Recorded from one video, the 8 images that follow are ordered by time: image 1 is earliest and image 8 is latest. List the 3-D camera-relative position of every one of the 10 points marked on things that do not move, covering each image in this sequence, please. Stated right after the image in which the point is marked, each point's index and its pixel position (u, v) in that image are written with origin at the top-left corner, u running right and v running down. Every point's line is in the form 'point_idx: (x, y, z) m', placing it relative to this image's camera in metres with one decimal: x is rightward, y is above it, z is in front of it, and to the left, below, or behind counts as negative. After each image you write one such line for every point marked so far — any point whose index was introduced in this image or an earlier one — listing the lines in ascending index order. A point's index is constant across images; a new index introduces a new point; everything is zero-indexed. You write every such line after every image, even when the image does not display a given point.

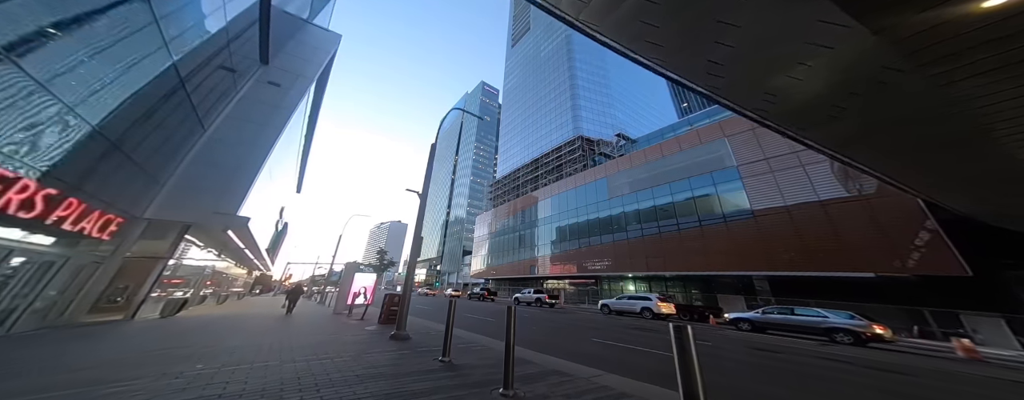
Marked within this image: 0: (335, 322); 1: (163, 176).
0: (-7.6, -5.3, +10.8) m
1: (-9.6, +0.6, +6.8) m
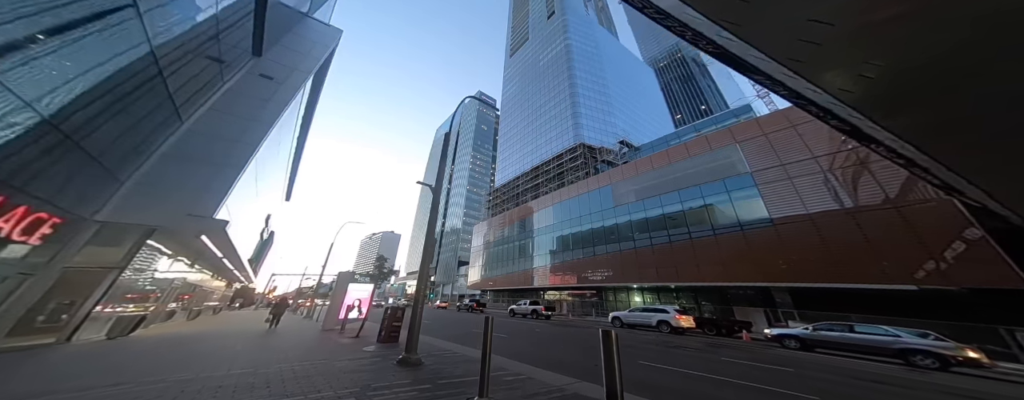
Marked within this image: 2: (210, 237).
0: (-7.3, -5.4, +9.7) m
1: (-9.1, +0.6, +5.8) m
2: (-12.4, -1.4, +10.0) m
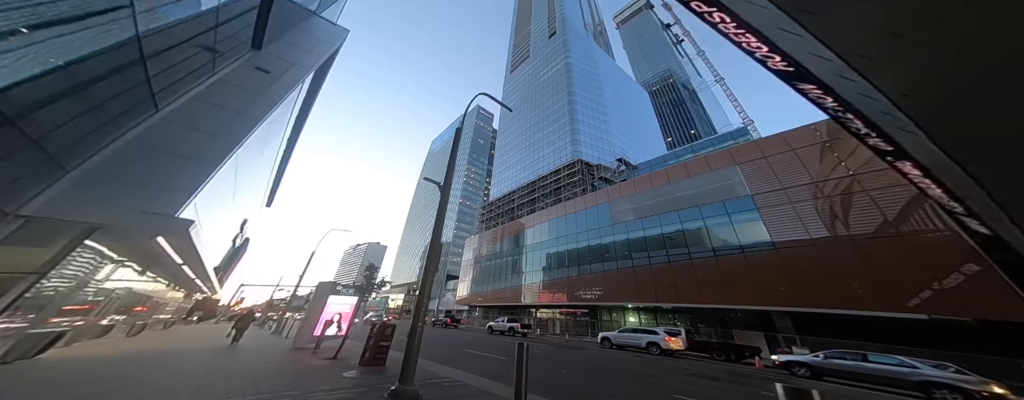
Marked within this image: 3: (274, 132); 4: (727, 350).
0: (-7.4, -5.6, +8.6) m
1: (-8.9, +0.8, +5.0) m
2: (-12.4, -1.3, +8.9) m
3: (-12.5, +3.7, +13.0) m
4: (+13.8, -9.9, +16.5) m
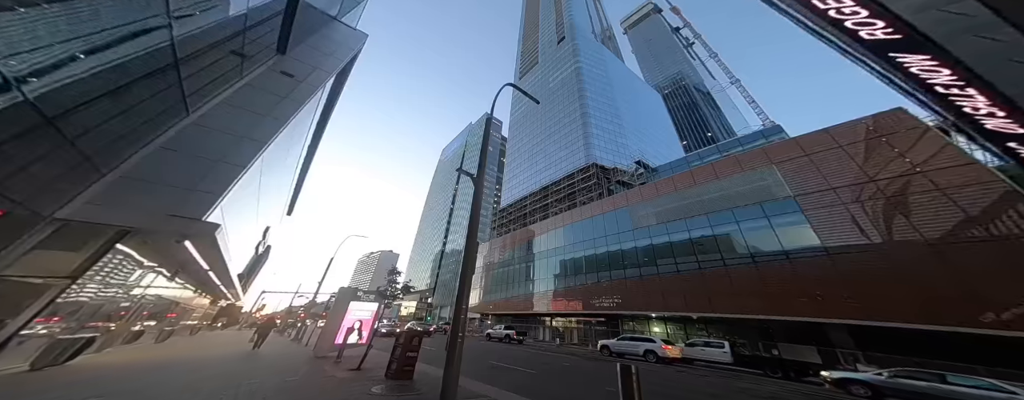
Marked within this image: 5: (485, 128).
0: (-6.5, -5.7, +8.3) m
1: (-8.1, +0.7, +5.0) m
2: (-11.5, -1.5, +9.0) m
3: (-11.5, +3.4, +13.2) m
4: (+15.1, -10.1, +15.2) m
5: (-0.8, +2.3, +7.8) m
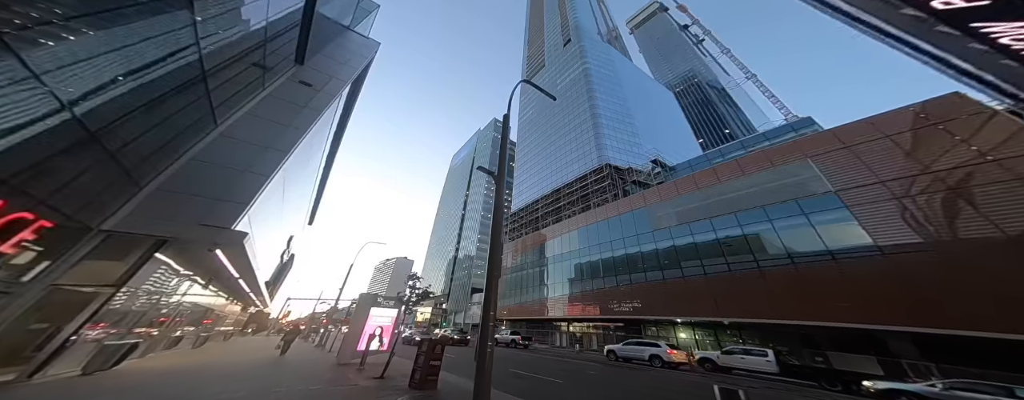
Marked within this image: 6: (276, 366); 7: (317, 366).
0: (-5.7, -5.9, +8.2) m
1: (-7.6, +0.5, +5.1) m
2: (-10.7, -1.9, +9.2) m
3: (-10.7, +2.9, +13.5) m
4: (+16.3, -9.9, +14.1) m
5: (-0.3, +2.2, +7.7) m
6: (-10.1, -7.2, +10.7) m
7: (-8.2, -7.0, +10.4) m
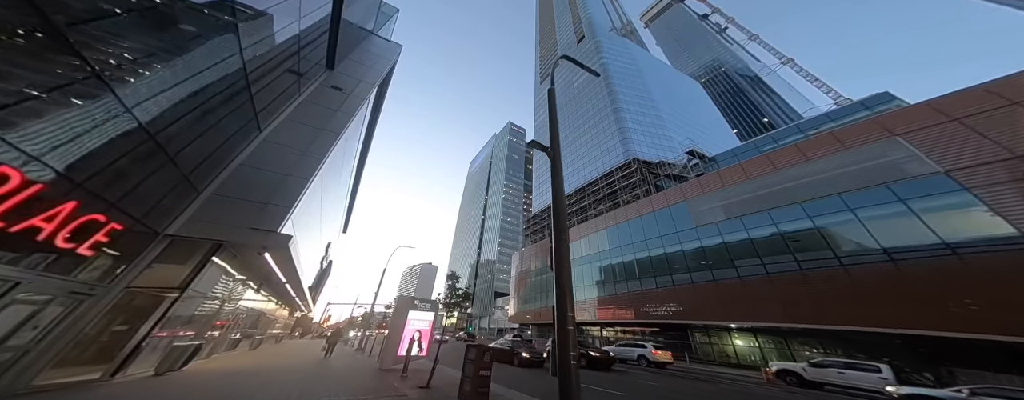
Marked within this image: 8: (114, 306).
0: (-4.1, -5.9, +7.9) m
1: (-6.5, +0.5, +5.1) m
2: (-9.2, -2.0, +9.4) m
3: (-9.0, +2.7, +13.7) m
4: (+18.4, -9.2, +12.0) m
5: (+1.0, +2.4, +7.0) m
6: (-8.3, -7.3, +10.8) m
7: (-6.4, -7.1, +10.3) m
8: (-10.1, -2.7, +6.3) m
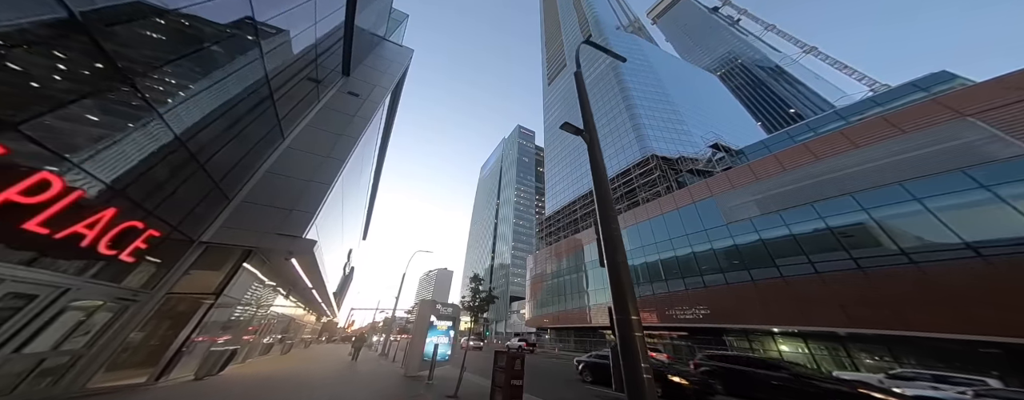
0: (-3.2, -6.0, +7.7) m
1: (-5.9, +0.4, +5.1) m
2: (-8.3, -2.3, +9.5) m
3: (-7.9, +2.4, +13.9) m
4: (+19.6, -8.7, +10.5) m
5: (+1.6, +2.5, +6.7) m
6: (-7.2, -7.6, +10.8) m
7: (-5.3, -7.2, +10.1) m
8: (-9.3, -2.9, +6.5) m
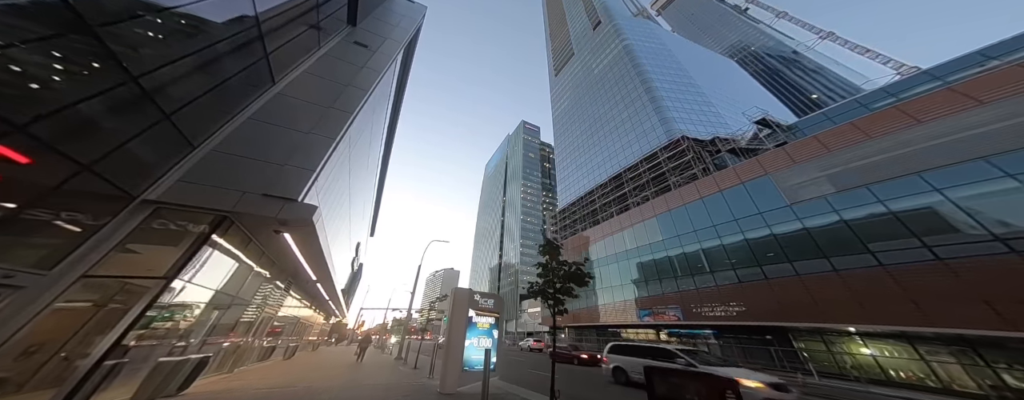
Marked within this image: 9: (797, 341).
0: (-1.2, -4.7, +5.3) m
1: (-4.0, +1.6, +2.7) m
2: (-6.3, -1.1, +7.1) m
3: (-6.0, +3.6, +11.5) m
4: (+21.6, -7.1, +7.8) m
5: (+3.4, +3.8, +4.1) m
6: (-5.1, -6.4, +8.4) m
7: (-3.3, -6.0, +7.7) m
8: (-7.4, -1.7, +4.1) m
9: (+20.4, -10.2, +18.2) m
